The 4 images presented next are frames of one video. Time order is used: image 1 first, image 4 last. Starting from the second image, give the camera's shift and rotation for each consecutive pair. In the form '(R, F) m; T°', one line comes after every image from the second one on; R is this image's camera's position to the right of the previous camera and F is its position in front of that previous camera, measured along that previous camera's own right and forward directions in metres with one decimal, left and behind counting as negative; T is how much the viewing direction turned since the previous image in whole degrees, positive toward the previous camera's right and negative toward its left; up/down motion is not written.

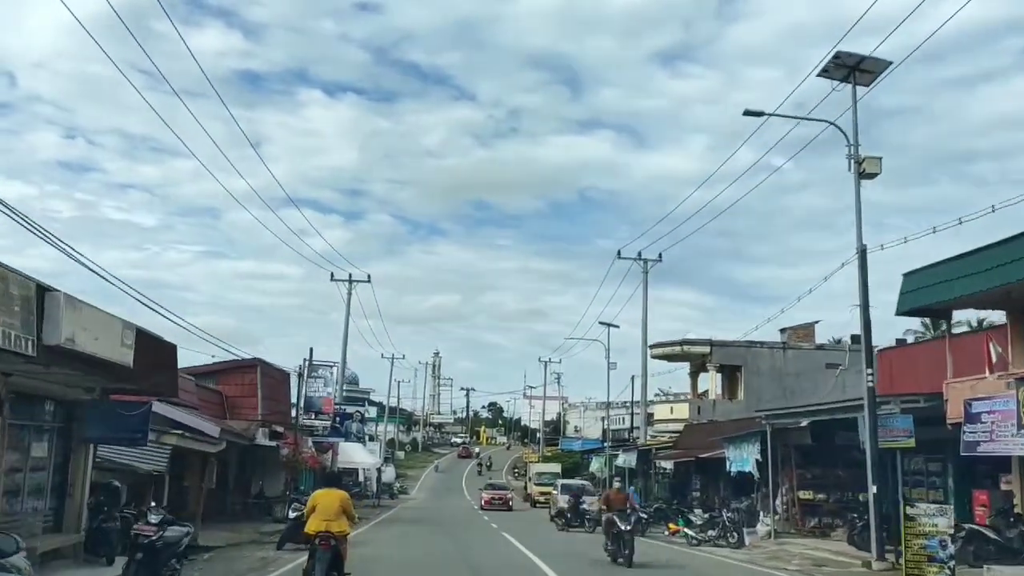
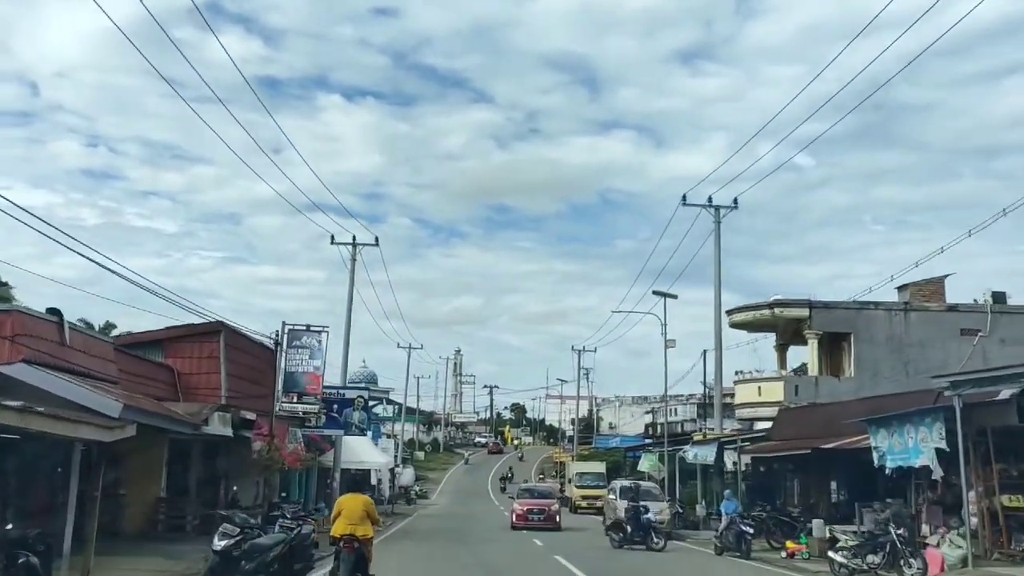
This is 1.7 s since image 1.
(-0.7, +8.8) m; -1°
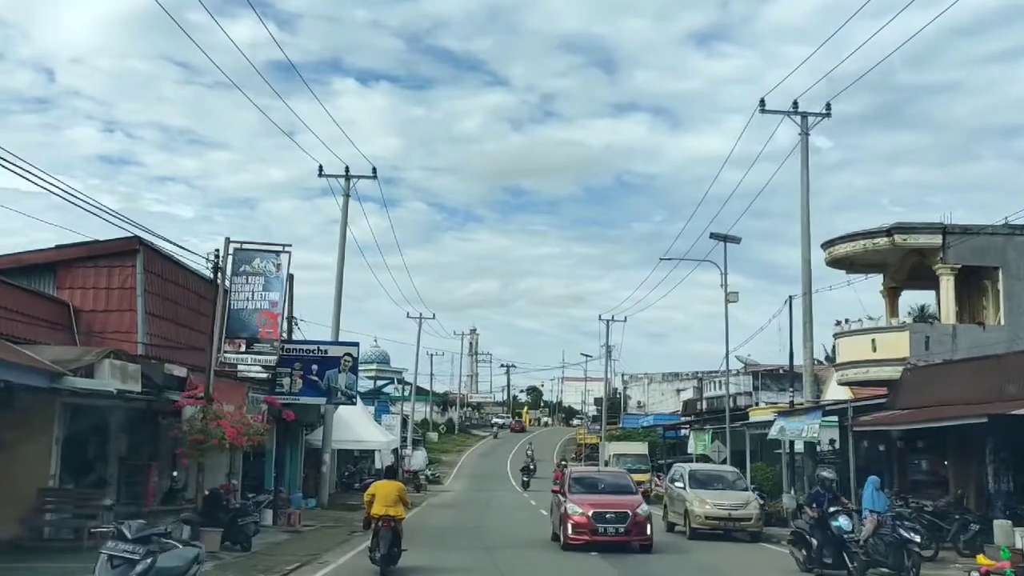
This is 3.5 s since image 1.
(-0.5, +7.8) m; -1°
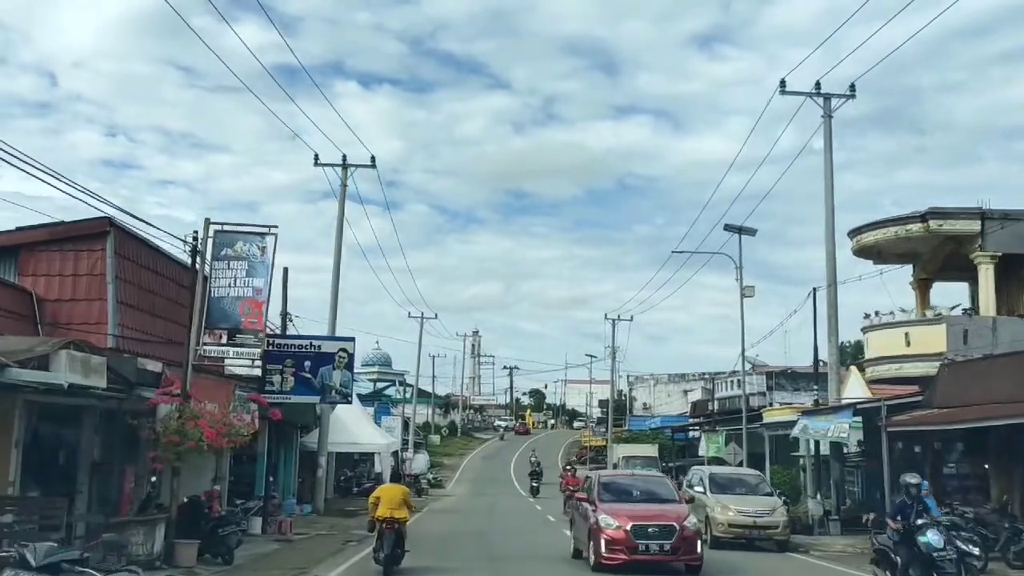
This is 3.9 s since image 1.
(-0.1, +1.7) m; 0°
